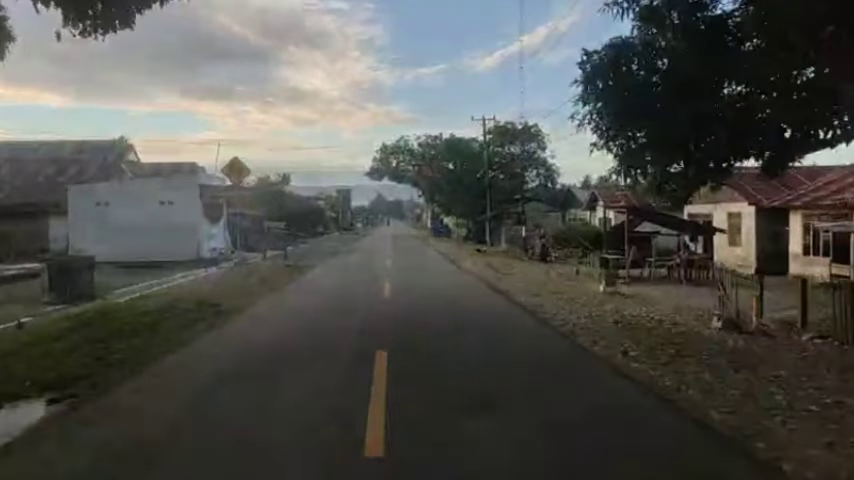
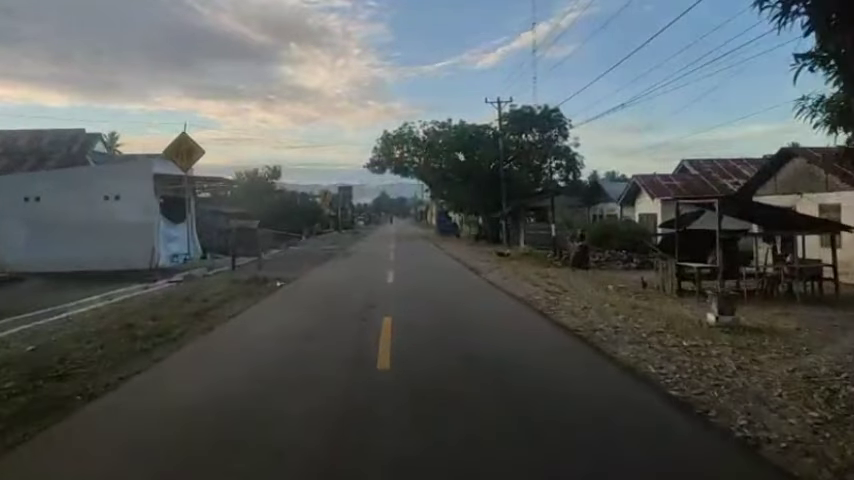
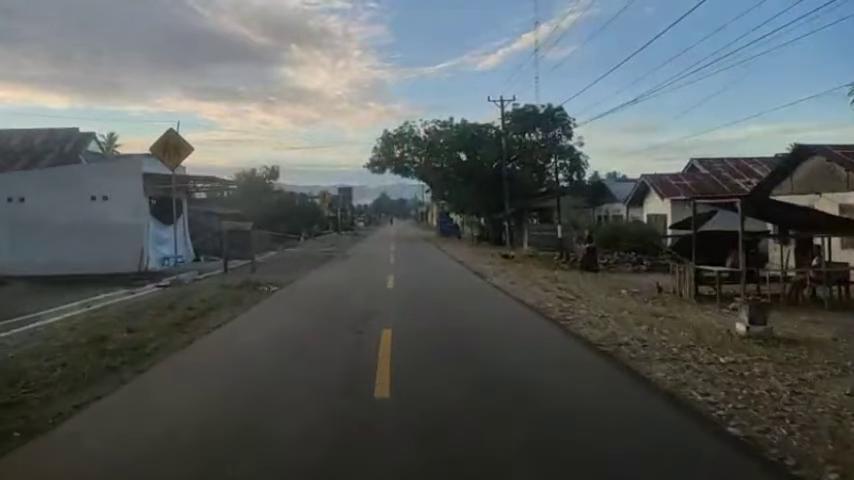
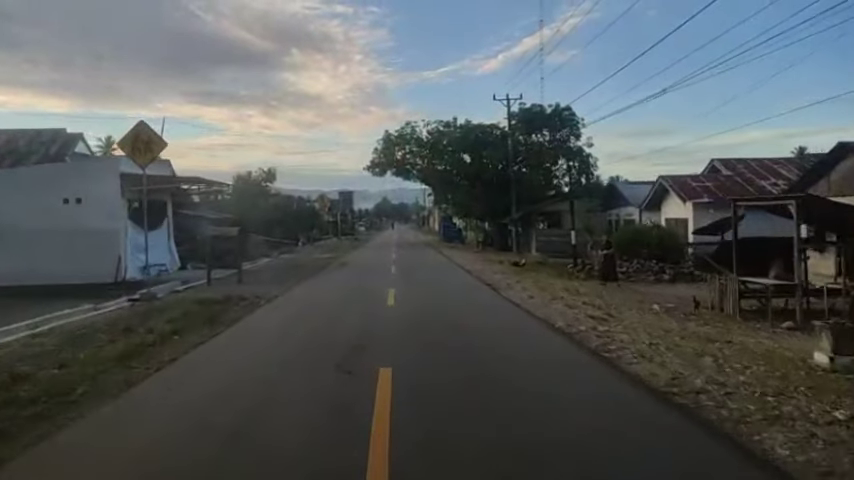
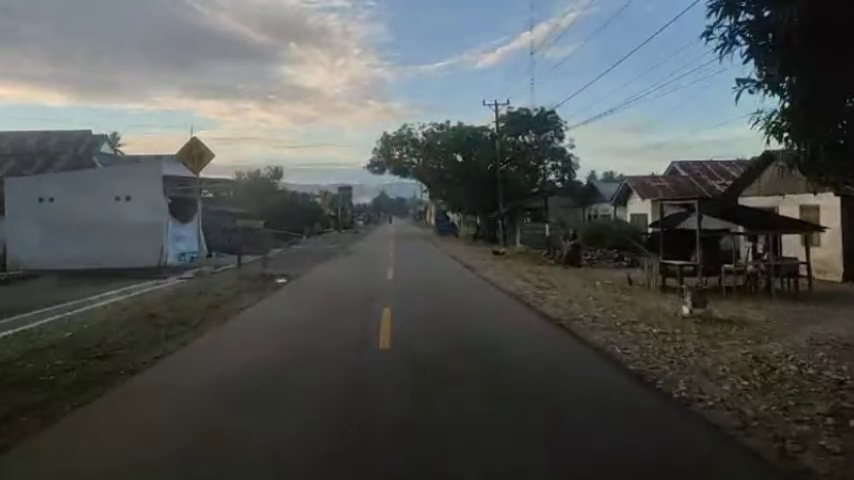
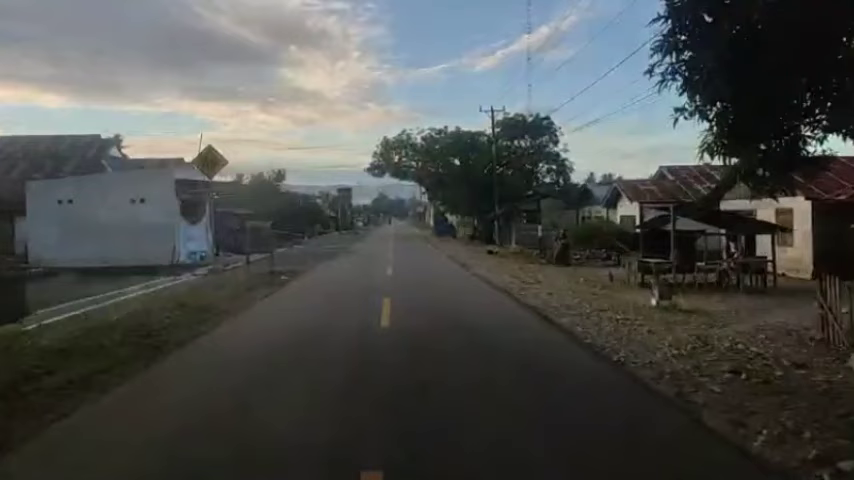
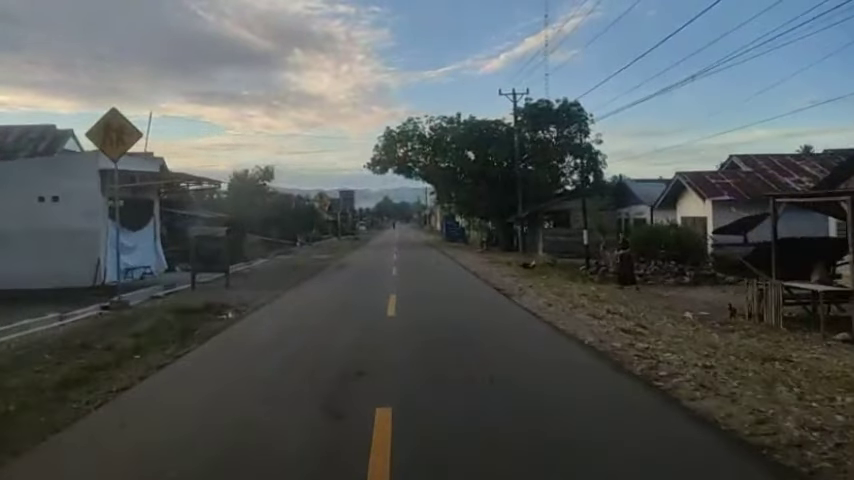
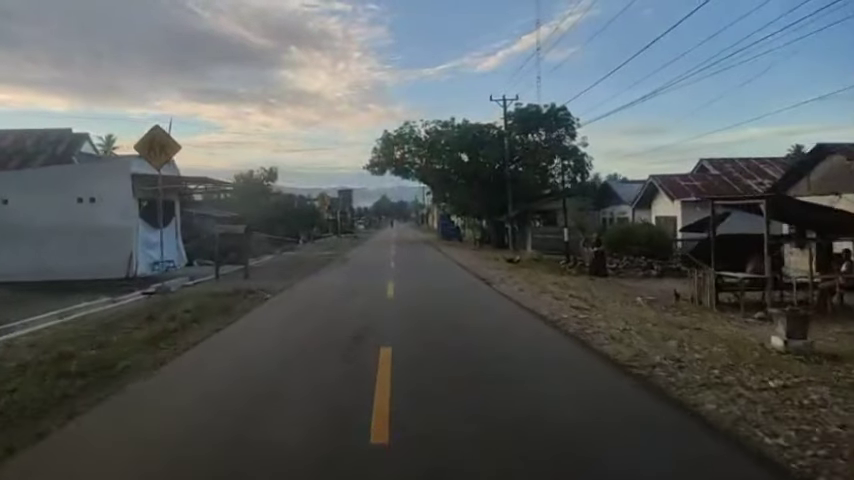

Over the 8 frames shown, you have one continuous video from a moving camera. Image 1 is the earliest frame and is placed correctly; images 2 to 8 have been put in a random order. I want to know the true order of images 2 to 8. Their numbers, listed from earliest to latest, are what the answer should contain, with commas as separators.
6, 5, 2, 3, 8, 4, 7
